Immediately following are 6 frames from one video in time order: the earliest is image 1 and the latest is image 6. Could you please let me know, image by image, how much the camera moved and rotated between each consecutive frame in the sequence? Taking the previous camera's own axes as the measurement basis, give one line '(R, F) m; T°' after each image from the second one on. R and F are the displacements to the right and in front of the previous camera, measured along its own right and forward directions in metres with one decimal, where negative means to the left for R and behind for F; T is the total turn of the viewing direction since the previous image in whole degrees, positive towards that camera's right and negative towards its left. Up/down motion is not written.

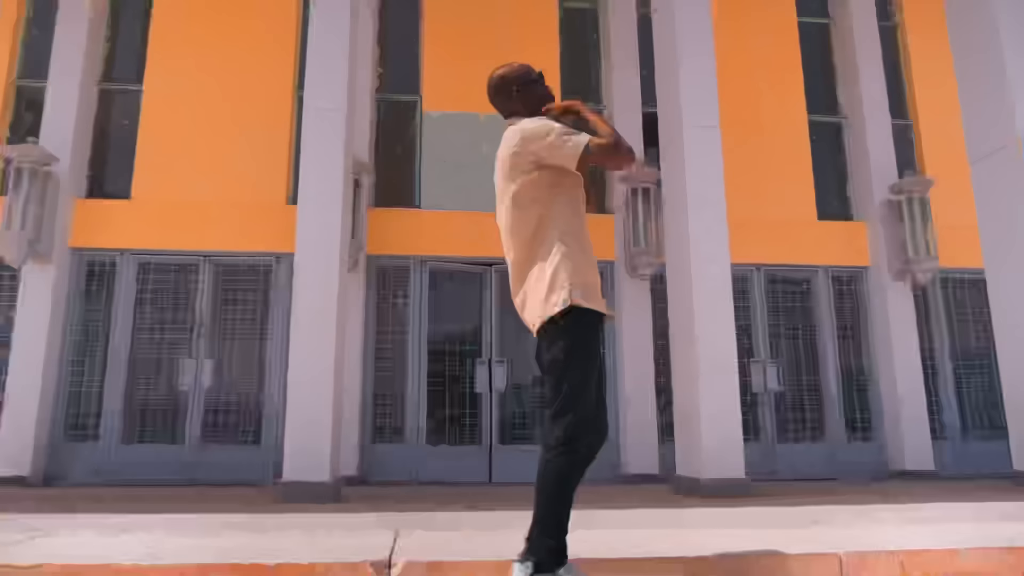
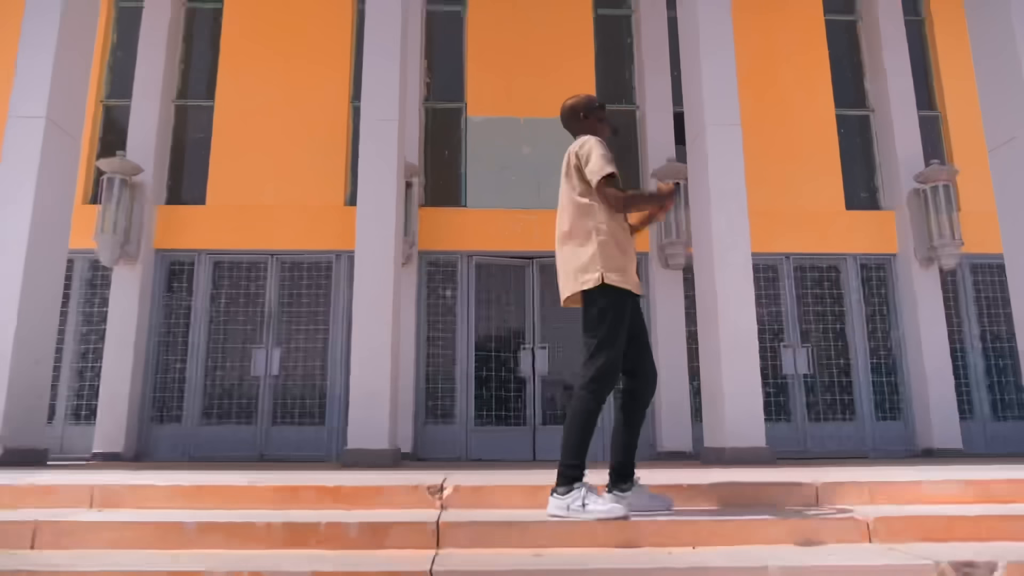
(+0.1, -0.6) m; -4°
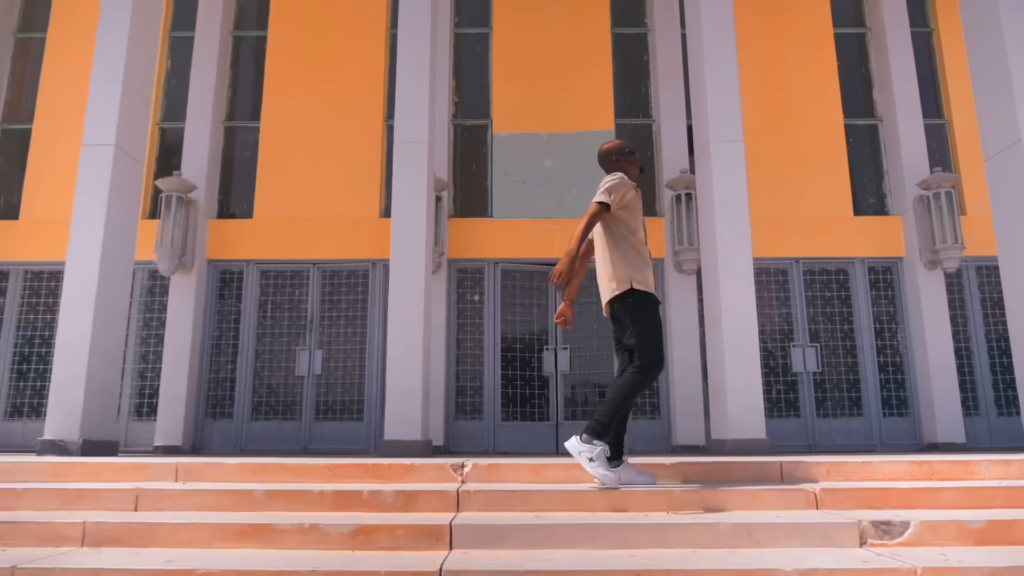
(+0.1, -0.6) m; -2°
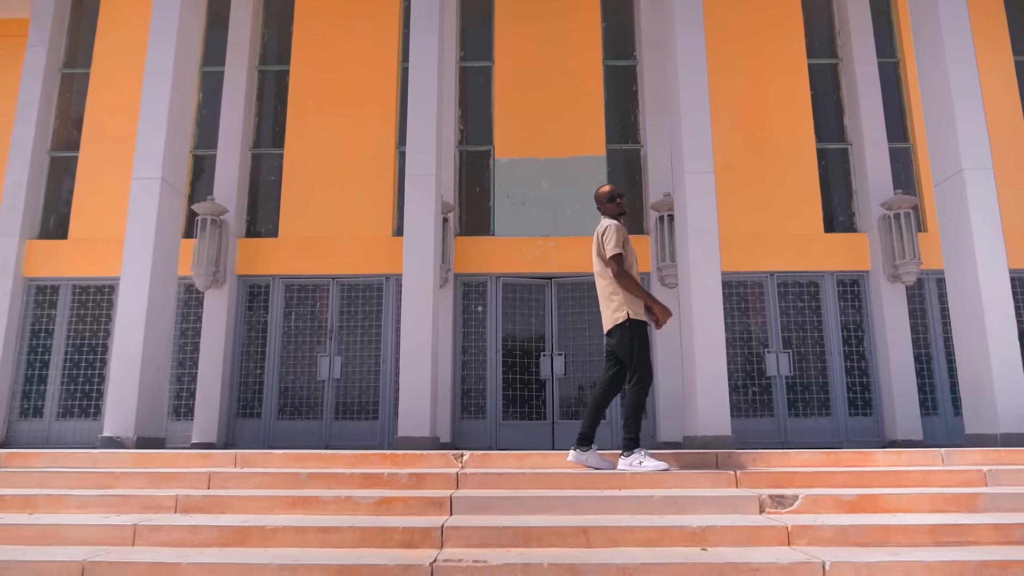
(+0.1, -0.9) m; -1°
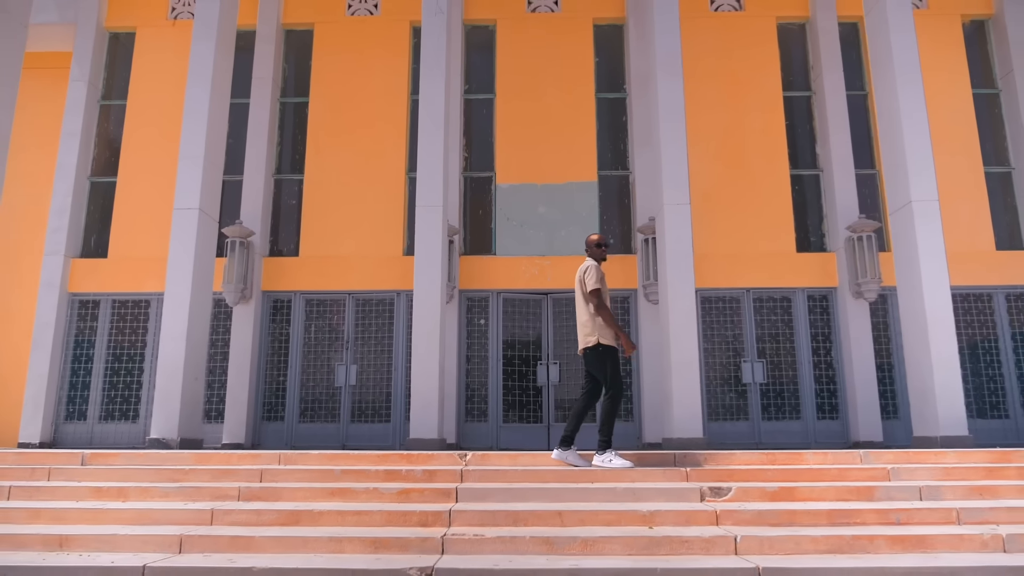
(+0.1, -1.0) m; 0°
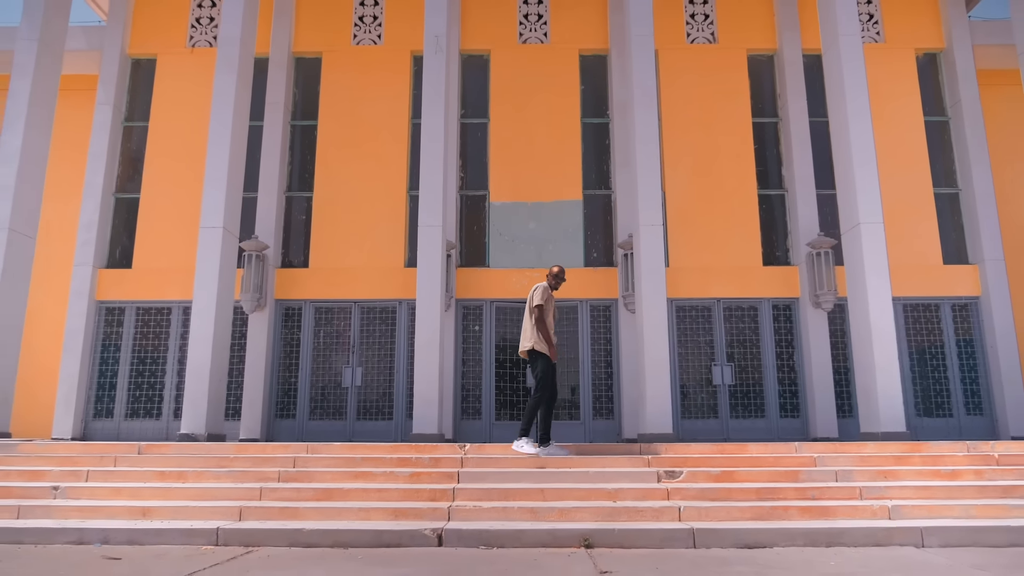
(0.0, -1.0) m; +1°
